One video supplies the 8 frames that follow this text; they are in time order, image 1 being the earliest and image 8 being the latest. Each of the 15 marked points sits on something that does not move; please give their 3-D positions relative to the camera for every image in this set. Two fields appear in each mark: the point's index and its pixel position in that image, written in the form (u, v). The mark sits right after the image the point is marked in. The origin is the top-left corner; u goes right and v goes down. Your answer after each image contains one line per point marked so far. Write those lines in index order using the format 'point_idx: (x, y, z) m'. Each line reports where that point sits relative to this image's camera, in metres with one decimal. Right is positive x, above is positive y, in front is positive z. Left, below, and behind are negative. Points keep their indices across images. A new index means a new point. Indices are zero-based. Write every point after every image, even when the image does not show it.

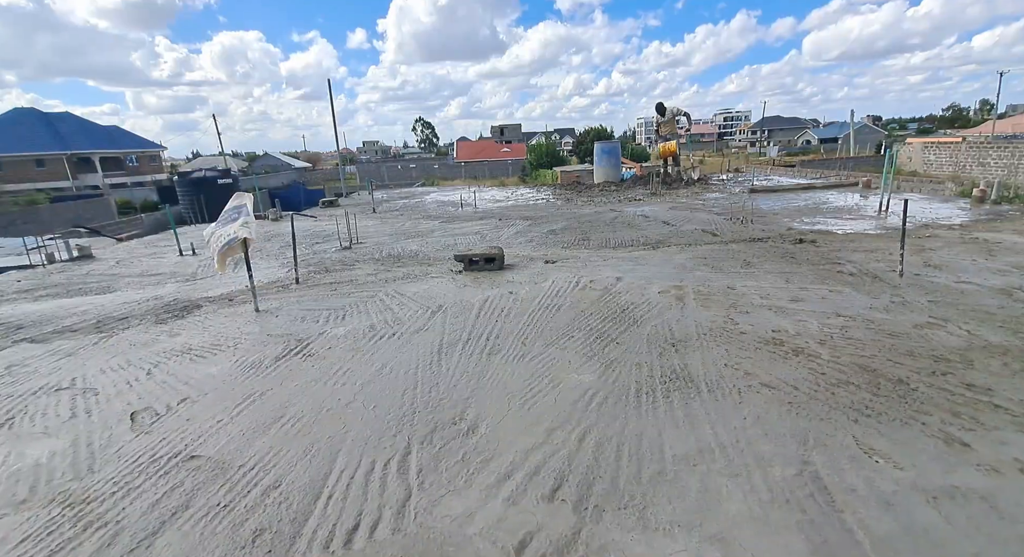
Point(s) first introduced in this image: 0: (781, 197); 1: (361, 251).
0: (+7.1, +2.2, +12.7) m
1: (-2.8, +0.5, +8.8) m
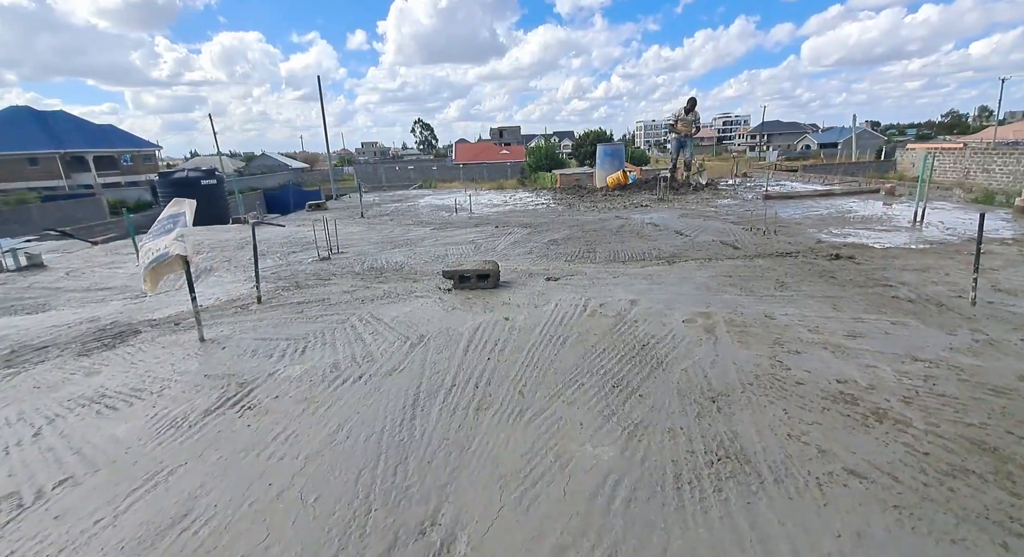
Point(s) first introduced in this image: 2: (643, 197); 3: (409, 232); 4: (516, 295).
0: (+7.1, +1.8, +11.8) m
1: (-2.8, +0.3, +7.9) m
2: (+4.0, +2.4, +14.6) m
3: (-2.3, +1.1, +10.8) m
4: (0.0, -0.2, +5.8) m
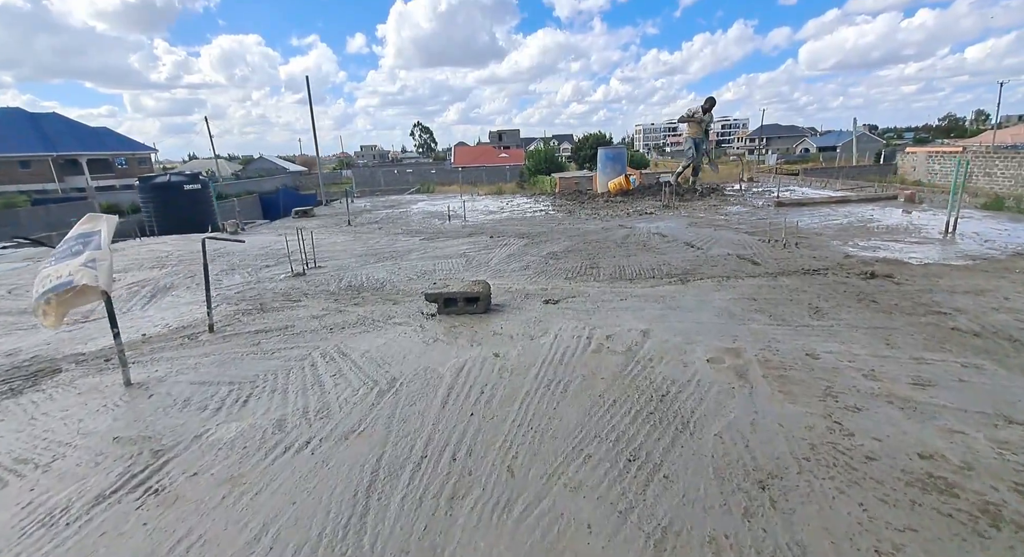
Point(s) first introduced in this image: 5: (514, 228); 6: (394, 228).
0: (+7.0, +1.5, +11.0) m
1: (-2.9, 0.0, +7.1) m
2: (+3.9, +2.1, +13.8) m
3: (-2.4, +0.8, +10.0) m
4: (0.0, -0.5, +5.1) m
5: (+0.1, +1.2, +11.0) m
6: (-2.9, +1.3, +11.9) m
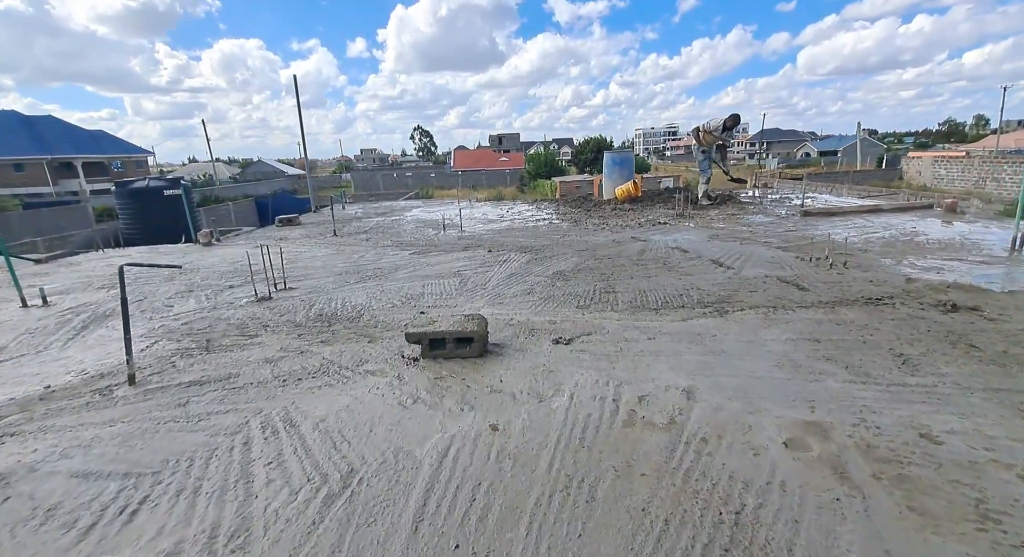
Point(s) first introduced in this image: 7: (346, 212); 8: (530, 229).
0: (+7.0, +1.1, +10.0) m
1: (-2.9, -0.3, +6.0) m
2: (+3.9, +1.7, +12.8) m
3: (-2.4, +0.4, +8.9) m
4: (0.0, -0.8, +4.0) m
5: (+0.1, +0.8, +10.0) m
6: (-2.9, +0.9, +10.8) m
7: (-6.0, +2.3, +17.0) m
8: (+0.4, +1.2, +11.4) m
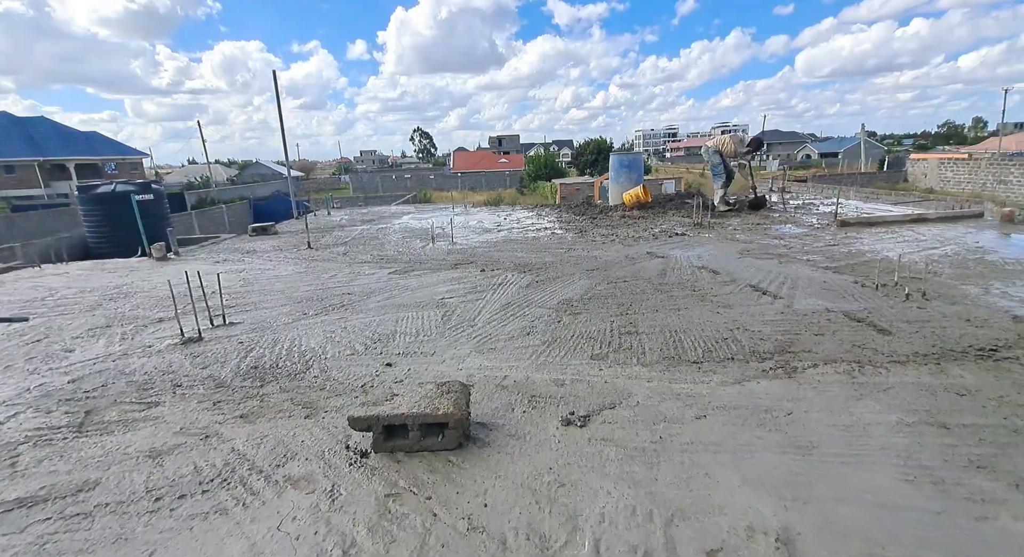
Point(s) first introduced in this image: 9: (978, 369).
0: (+6.9, +0.8, +8.6) m
1: (-3.0, -0.7, +4.7) m
2: (+3.8, +1.4, +11.4) m
3: (-2.5, 0.0, +7.6) m
4: (-0.1, -1.1, +2.6) m
5: (0.0, +0.4, +8.6) m
6: (-3.0, +0.5, +9.5) m
7: (-6.0, +1.9, +15.7) m
8: (+0.4, +0.8, +10.0) m
9: (+3.6, -0.7, +3.7) m
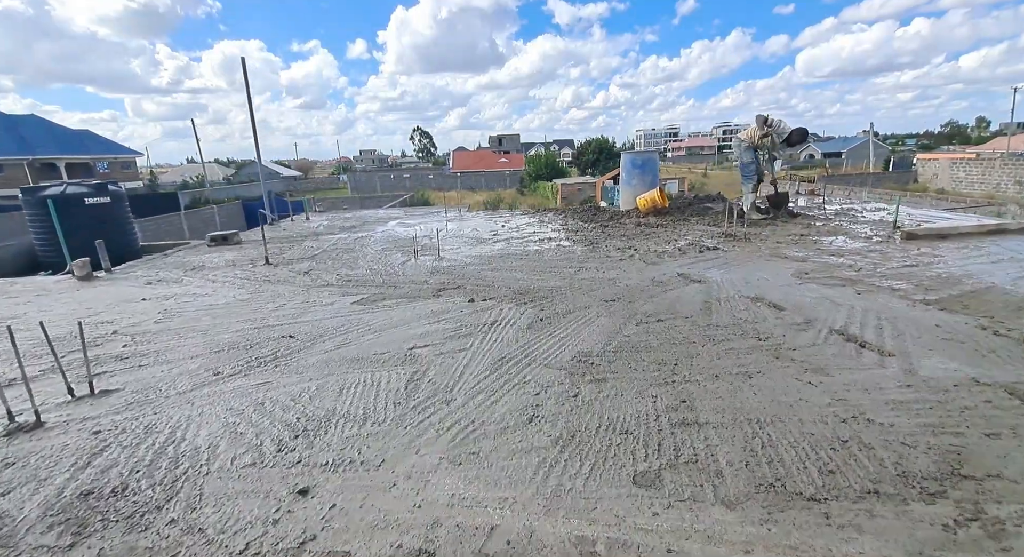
0: (+6.9, +0.4, +7.0) m
1: (-3.0, -1.1, +3.0) m
2: (+3.8, +1.0, +9.8) m
3: (-2.5, -0.4, +5.9) m
4: (-0.1, -1.5, +1.0) m
5: (0.0, 0.0, +6.9) m
6: (-3.0, +0.1, +7.8) m
7: (-6.1, +1.6, +14.0) m
8: (+0.3, +0.4, +8.4) m
9: (+3.5, -1.1, +2.0) m
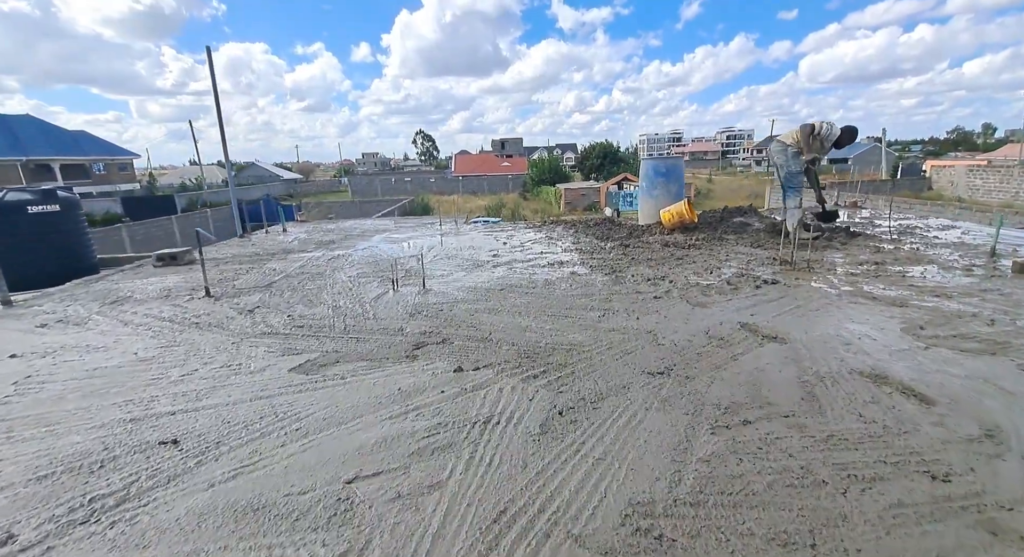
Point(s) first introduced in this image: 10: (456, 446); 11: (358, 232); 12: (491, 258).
0: (+6.9, -0.2, +5.2) m
1: (-3.0, -1.6, +1.2) m
2: (+3.9, +0.4, +8.0) m
3: (-2.5, -0.9, +4.2) m
4: (-0.1, -2.0, -0.8) m
5: (0.0, -0.5, +5.2) m
6: (-3.0, -0.4, +6.1) m
7: (-6.0, +1.0, +12.2) m
8: (+0.4, -0.1, +6.6) m
9: (+3.6, -1.6, +0.2) m
10: (-0.3, -1.0, +3.1) m
11: (-4.3, +1.3, +13.3) m
12: (-0.4, +0.4, +8.9) m
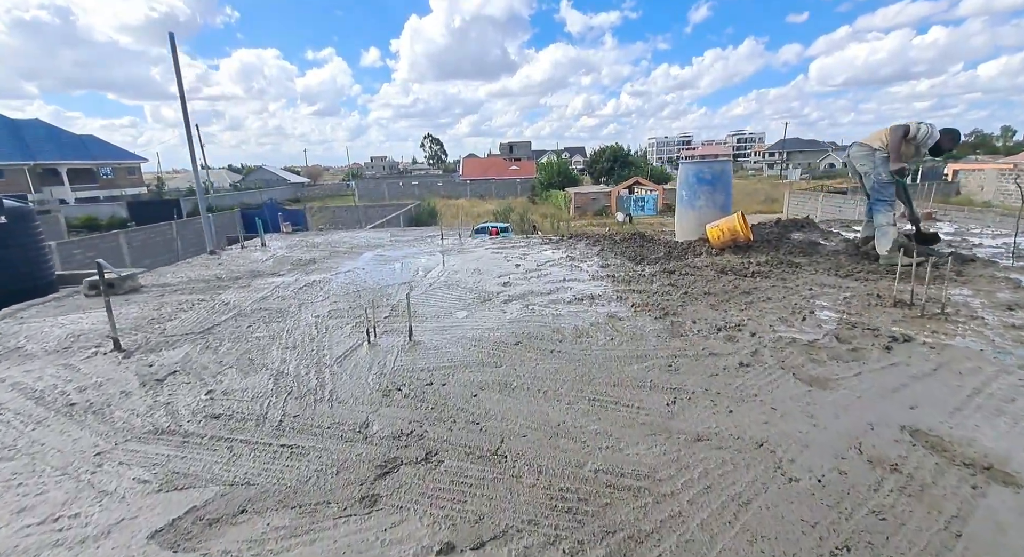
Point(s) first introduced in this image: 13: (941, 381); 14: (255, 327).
0: (+7.1, -0.8, +3.2) m
1: (-2.9, -2.1, -0.6) m
2: (+4.1, -0.2, +6.0) m
3: (-2.3, -1.4, +2.3) m
4: (0.0, -2.5, -2.7) m
5: (+0.2, -1.0, +3.3) m
6: (-2.8, -0.9, +4.2) m
7: (-5.7, +0.5, +10.4) m
8: (+0.6, -0.7, +4.7) m
9: (+3.6, -2.1, -1.8) m
10: (-0.2, -1.5, +1.2) m
11: (-4.0, +0.8, +11.5) m
12: (-0.1, -0.1, +7.0) m
13: (+3.4, -0.8, +3.7) m
14: (-3.1, -0.6, +5.7) m
